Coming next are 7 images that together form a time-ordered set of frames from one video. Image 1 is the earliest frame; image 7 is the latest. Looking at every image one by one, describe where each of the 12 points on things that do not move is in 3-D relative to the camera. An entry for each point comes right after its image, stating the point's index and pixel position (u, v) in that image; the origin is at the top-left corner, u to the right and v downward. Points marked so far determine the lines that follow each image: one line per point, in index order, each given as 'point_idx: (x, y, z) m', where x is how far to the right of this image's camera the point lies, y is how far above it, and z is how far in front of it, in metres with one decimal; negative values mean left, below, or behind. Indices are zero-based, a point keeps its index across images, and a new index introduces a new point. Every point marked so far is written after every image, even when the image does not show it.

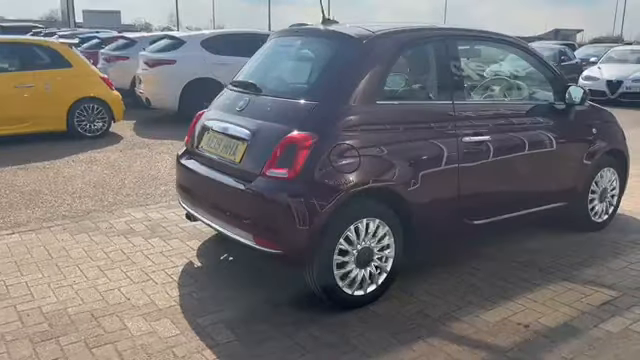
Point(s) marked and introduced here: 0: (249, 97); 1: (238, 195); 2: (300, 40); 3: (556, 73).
0: (-0.5, +0.6, +3.8) m
1: (-0.5, -0.1, +3.4) m
2: (-0.1, +1.0, +4.0) m
3: (+2.0, +0.9, +4.6) m
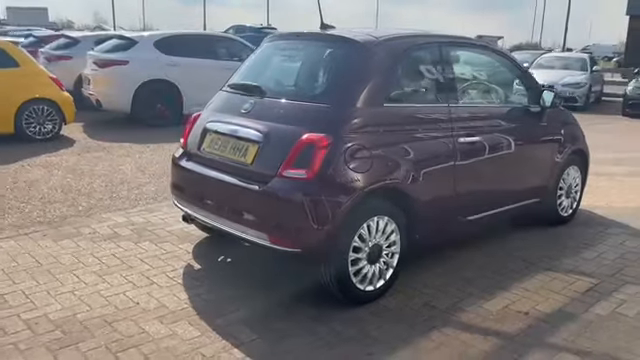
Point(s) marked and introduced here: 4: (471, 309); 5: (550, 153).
0: (-0.4, +0.6, +3.8) m
1: (-0.4, -0.1, +3.5) m
2: (-0.1, +1.0, +4.1) m
3: (+1.9, +0.9, +5.0) m
4: (+1.0, -0.8, +3.5) m
5: (+2.1, +0.2, +5.0) m
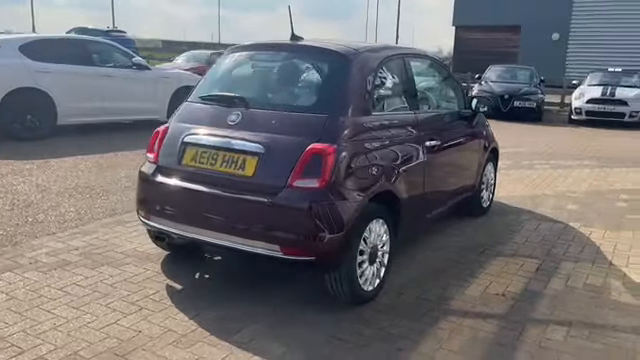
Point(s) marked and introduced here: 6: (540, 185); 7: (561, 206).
0: (-0.5, +0.5, +3.8) m
1: (-0.4, -0.2, +3.4) m
2: (-0.3, +1.0, +4.2) m
3: (+1.4, +1.0, +5.5) m
4: (+1.0, -0.8, +3.9) m
5: (+1.6, +0.3, +5.6) m
6: (+3.1, -0.1, +7.7) m
7: (+2.9, -0.3, +6.6) m
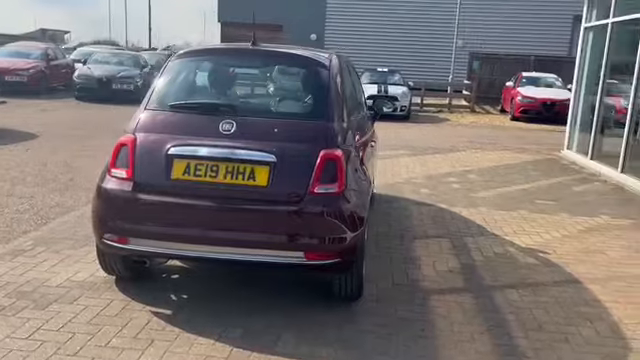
0: (-0.6, +0.4, +3.6) m
1: (-0.2, -0.2, +3.4) m
2: (-0.6, +0.9, +4.1) m
3: (+0.4, +1.0, +6.0) m
4: (+0.8, -0.8, +4.4) m
5: (+0.6, +0.4, +6.2) m
6: (+1.1, +0.1, +8.7) m
7: (+1.4, -0.2, +7.6) m
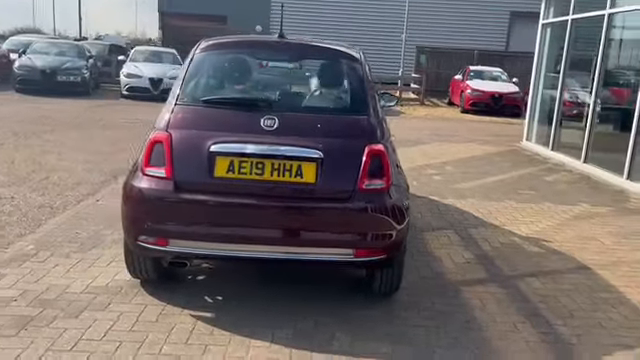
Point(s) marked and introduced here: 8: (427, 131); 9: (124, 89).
0: (-0.3, +0.4, +3.5) m
1: (+0.1, -0.2, +3.4) m
2: (-0.4, +0.9, +4.0) m
3: (+0.4, +1.1, +6.0) m
4: (+1.0, -0.7, +4.5) m
5: (+0.6, +0.4, +6.2) m
6: (+0.8, +0.2, +8.8) m
7: (+1.2, -0.1, +7.7) m
8: (+2.8, +1.3, +14.3) m
9: (-6.9, +3.2, +19.3) m
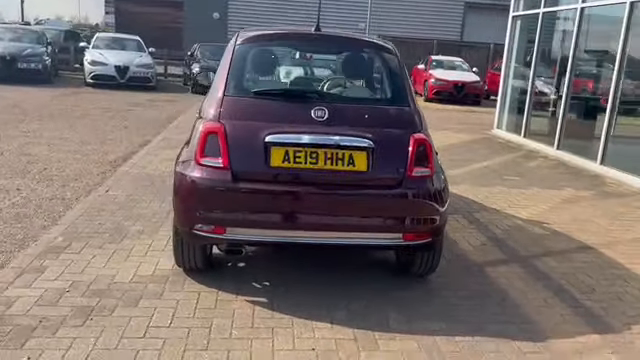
0: (0.0, +0.5, +3.7) m
1: (+0.4, -0.1, +3.5) m
2: (-0.1, +1.0, +4.1) m
3: (+0.5, +1.2, +6.2) m
4: (+1.3, -0.6, +4.7) m
5: (+0.6, +0.6, +6.4) m
6: (+0.6, +0.4, +9.0) m
7: (+1.2, +0.1, +8.0) m
8: (+2.1, +1.6, +14.6) m
9: (-7.9, +3.5, +18.7) m
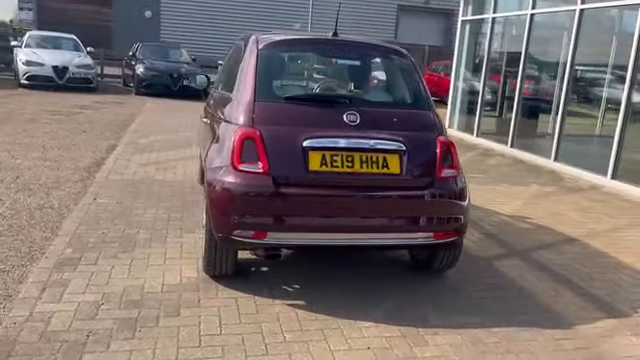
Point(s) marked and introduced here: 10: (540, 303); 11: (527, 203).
0: (+0.2, +0.5, +3.7) m
1: (+0.6, -0.1, +3.7) m
2: (0.0, +1.0, +4.1) m
3: (+0.3, +1.2, +6.3) m
4: (+1.4, -0.6, +5.0) m
5: (+0.5, +0.6, +6.6) m
6: (+0.2, +0.4, +9.1) m
7: (+0.8, +0.1, +8.2) m
8: (+0.9, +1.6, +14.9) m
9: (-9.6, +3.3, +17.7) m
10: (+1.6, -0.9, +3.9) m
11: (+2.6, -0.3, +6.9) m
